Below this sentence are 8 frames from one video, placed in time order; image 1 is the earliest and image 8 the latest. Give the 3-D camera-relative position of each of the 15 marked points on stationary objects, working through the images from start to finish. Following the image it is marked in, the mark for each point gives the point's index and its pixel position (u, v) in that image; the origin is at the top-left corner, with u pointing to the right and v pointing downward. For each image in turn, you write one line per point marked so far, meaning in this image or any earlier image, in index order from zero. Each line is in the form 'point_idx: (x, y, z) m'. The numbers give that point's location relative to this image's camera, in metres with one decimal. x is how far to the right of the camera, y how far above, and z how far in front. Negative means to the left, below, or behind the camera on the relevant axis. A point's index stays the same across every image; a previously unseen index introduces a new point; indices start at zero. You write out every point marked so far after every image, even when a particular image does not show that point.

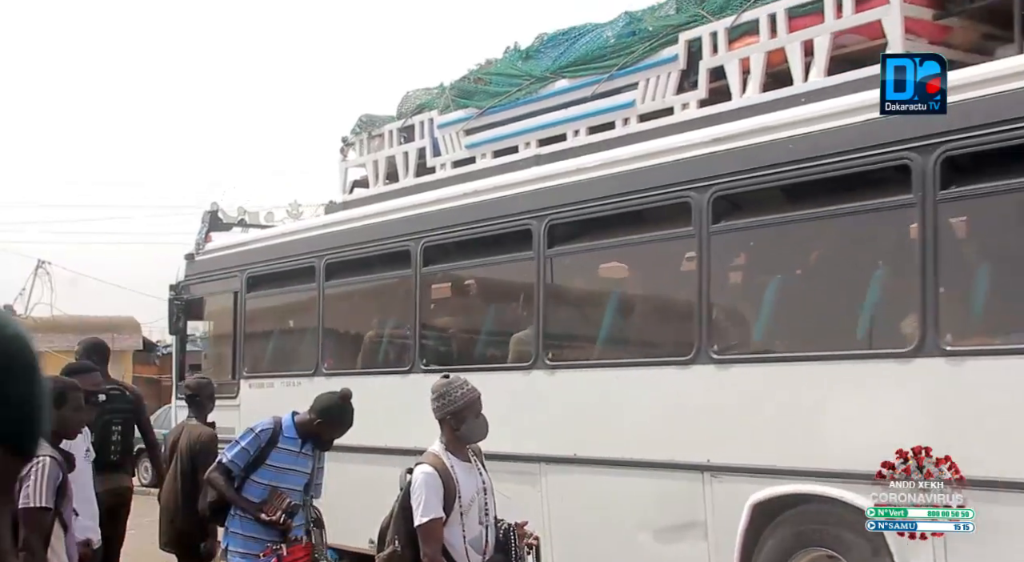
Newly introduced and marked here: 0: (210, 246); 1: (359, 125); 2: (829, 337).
0: (-3.0, +0.3, +12.2) m
1: (-1.2, +1.2, +9.9) m
2: (+1.6, -0.3, +5.9) m
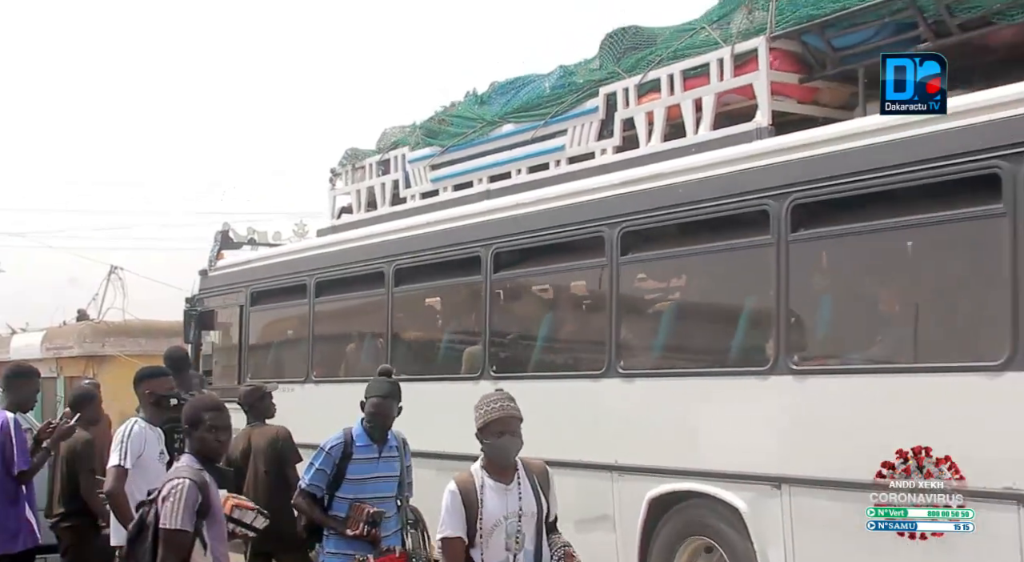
0: (-3.1, +0.2, +13.4) m
1: (-1.5, +1.1, +10.9) m
2: (+1.1, -0.4, +6.9) m
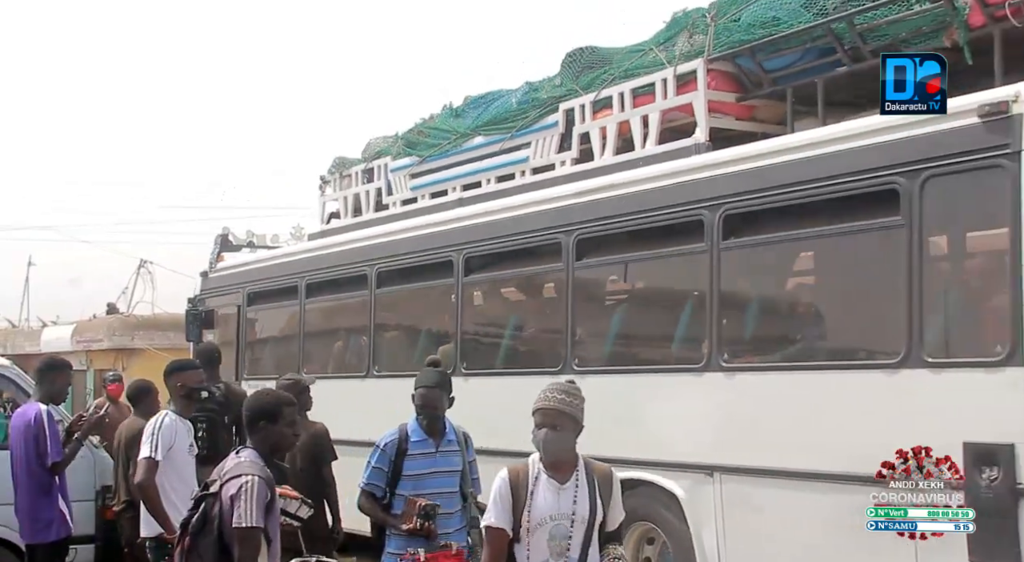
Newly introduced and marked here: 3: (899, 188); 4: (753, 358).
0: (-3.3, +0.2, +14.0) m
1: (-1.7, +1.0, +11.6) m
2: (+0.9, -0.4, +7.5) m
3: (+1.9, +0.4, +6.0) m
4: (+1.3, -0.4, +6.8) m
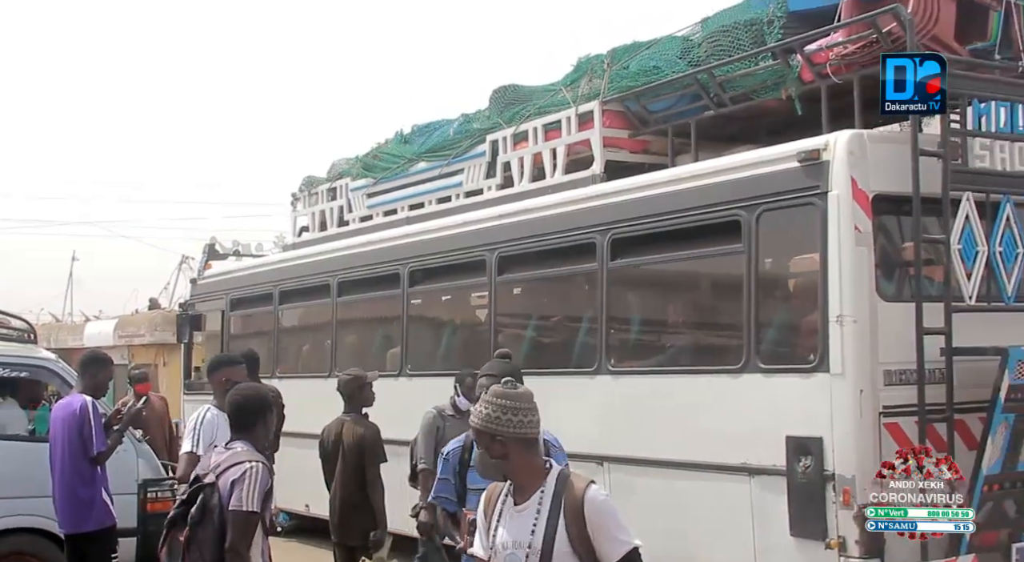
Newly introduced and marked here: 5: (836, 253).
0: (-3.7, +0.1, +15.1) m
1: (-2.1, +1.0, +12.7) m
2: (+0.3, -0.5, +8.5) m
3: (+1.3, +0.3, +7.0) m
4: (+0.8, -0.5, +7.8) m
5: (+1.7, +0.1, +6.4) m
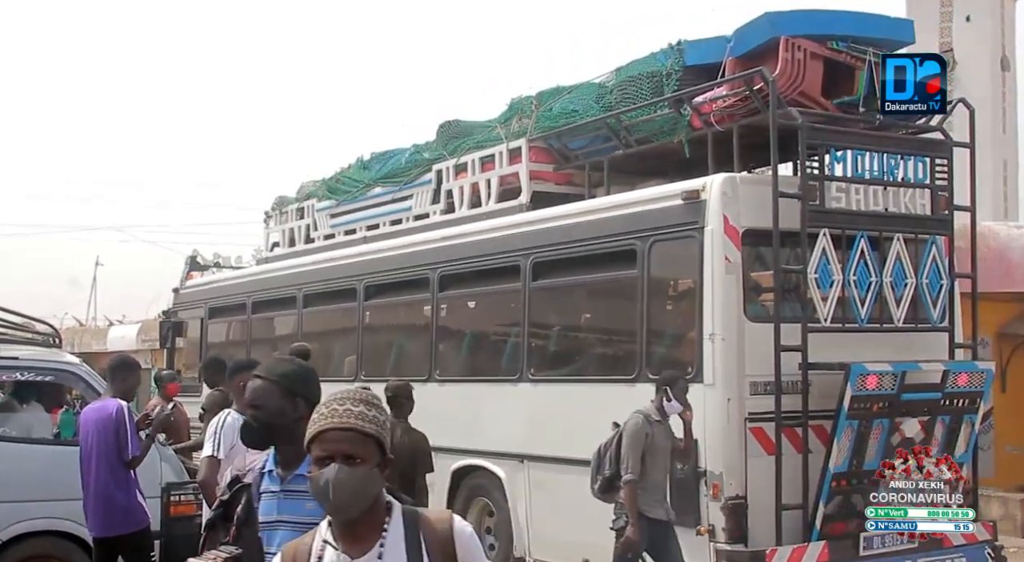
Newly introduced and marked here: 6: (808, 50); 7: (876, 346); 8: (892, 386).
0: (-4.2, 0.0, +16.2) m
1: (-2.6, +0.8, +13.7) m
2: (-0.2, -0.7, +9.6) m
3: (+0.8, +0.2, +8.1) m
4: (+0.3, -0.7, +8.9) m
5: (+1.2, 0.0, +7.4) m
6: (+1.8, +1.4, +7.8) m
7: (+2.3, -0.4, +7.8) m
8: (+2.2, -0.6, +7.3) m
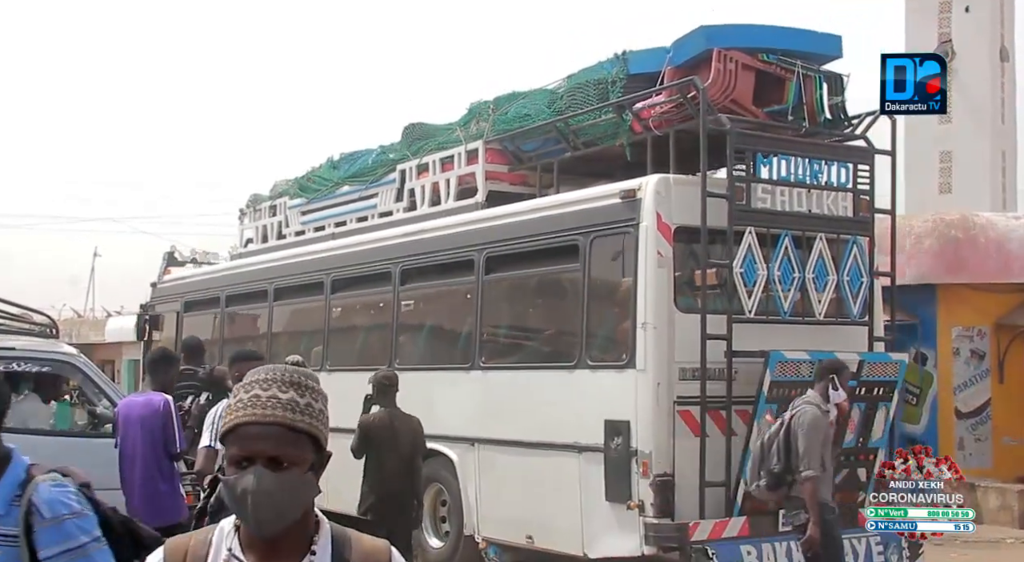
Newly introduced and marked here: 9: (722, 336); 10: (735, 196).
0: (-4.6, +0.1, +16.7) m
1: (-3.0, +0.9, +14.2) m
2: (-0.5, -0.6, +10.1) m
3: (+0.5, +0.3, +8.6) m
4: (-0.1, -0.6, +9.4) m
5: (+0.8, +0.1, +8.0) m
6: (+1.5, +1.5, +8.4) m
7: (+1.9, -0.4, +8.3) m
8: (+1.9, -0.6, +7.9) m
9: (+1.3, -0.4, +7.9) m
10: (+1.4, +0.5, +8.0) m
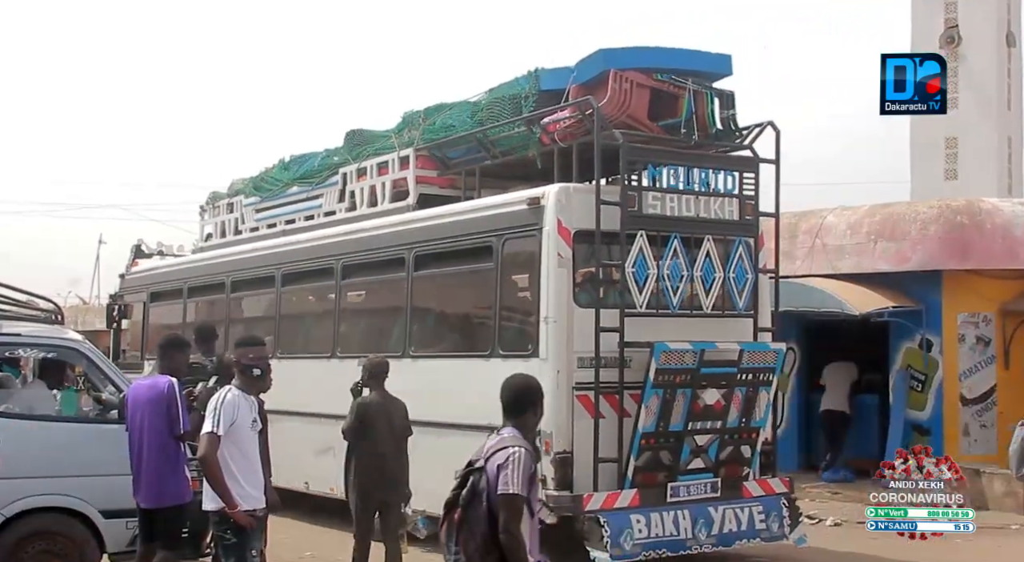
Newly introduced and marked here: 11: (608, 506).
0: (-5.3, +0.2, +17.6) m
1: (-3.7, +1.0, +15.1) m
2: (-1.2, -0.6, +11.1) m
3: (-0.1, +0.3, +9.6) m
4: (-0.7, -0.6, +10.4) m
5: (+0.2, +0.1, +9.0) m
6: (+0.9, +1.5, +9.3) m
7: (+1.3, -0.4, +9.3) m
8: (+1.3, -0.6, +8.9) m
9: (+0.7, -0.3, +8.9) m
10: (+0.8, +0.6, +8.9) m
11: (+0.7, -1.6, +8.7) m
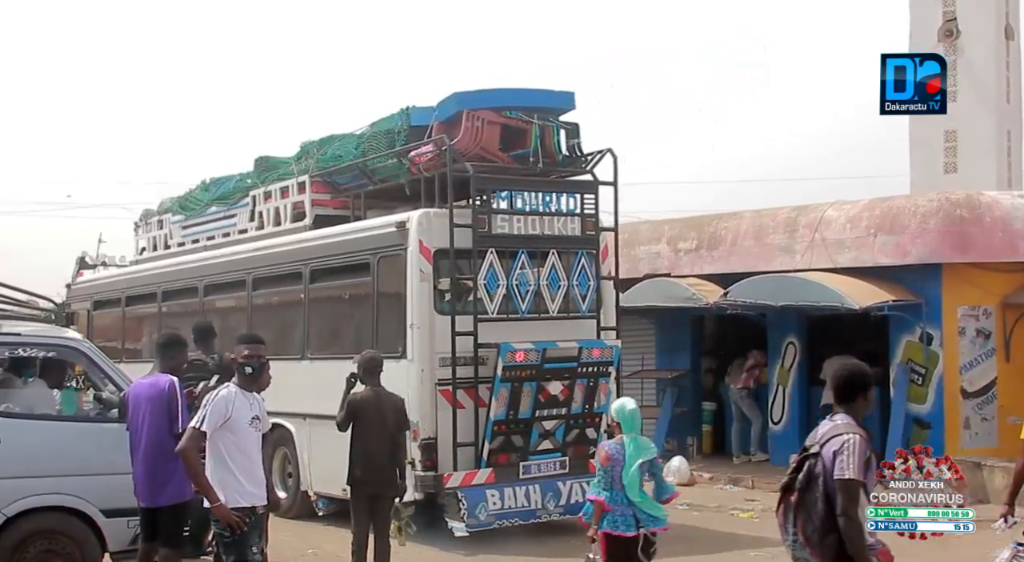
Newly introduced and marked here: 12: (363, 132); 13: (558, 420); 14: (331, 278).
0: (-6.6, 0.0, +19.0) m
1: (-4.9, +0.9, +16.6) m
2: (-2.3, -0.7, +12.6) m
3: (-1.3, +0.2, +11.1) m
4: (-1.8, -0.7, +11.9) m
5: (-0.9, 0.0, +10.5) m
6: (-0.2, +1.4, +10.9) m
7: (+0.2, -0.4, +10.9) m
8: (+0.2, -0.6, +10.5) m
9: (-0.4, -0.4, +10.4) m
10: (-0.3, +0.5, +10.5) m
11: (-0.4, -1.7, +10.3) m
12: (-1.4, +1.4, +12.1) m
13: (+0.4, -1.2, +10.8) m
14: (-1.7, 0.0, +11.8) m
